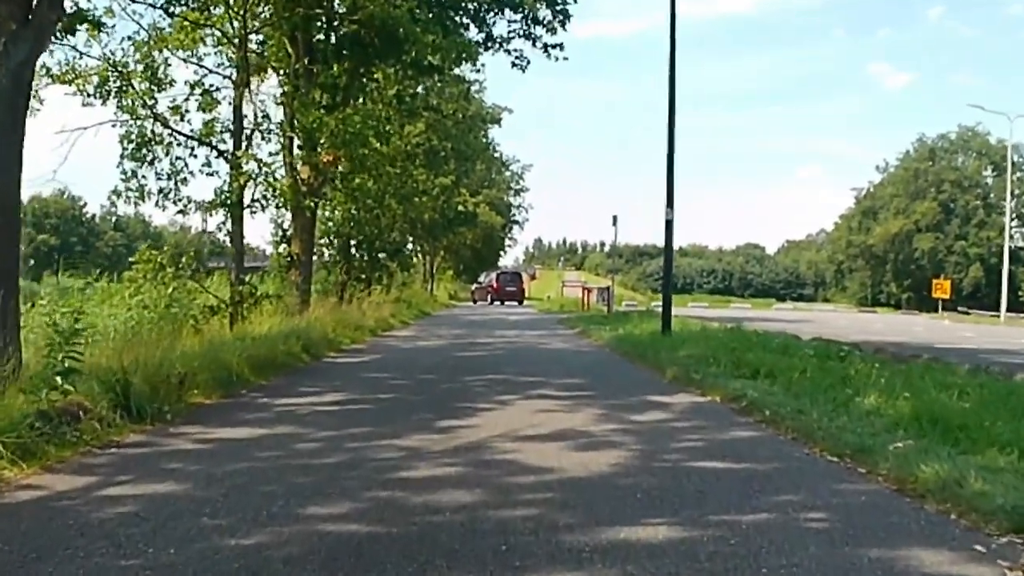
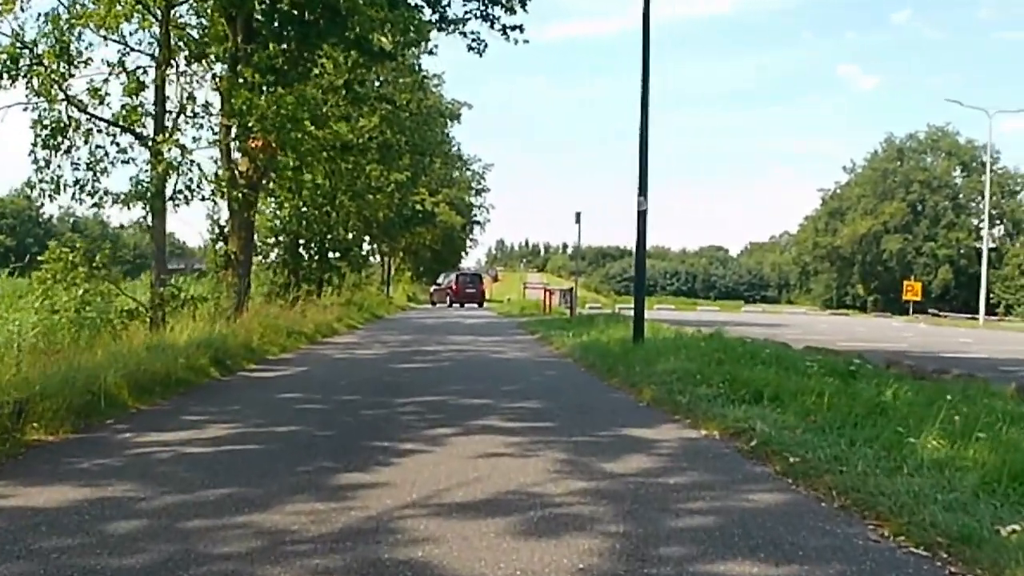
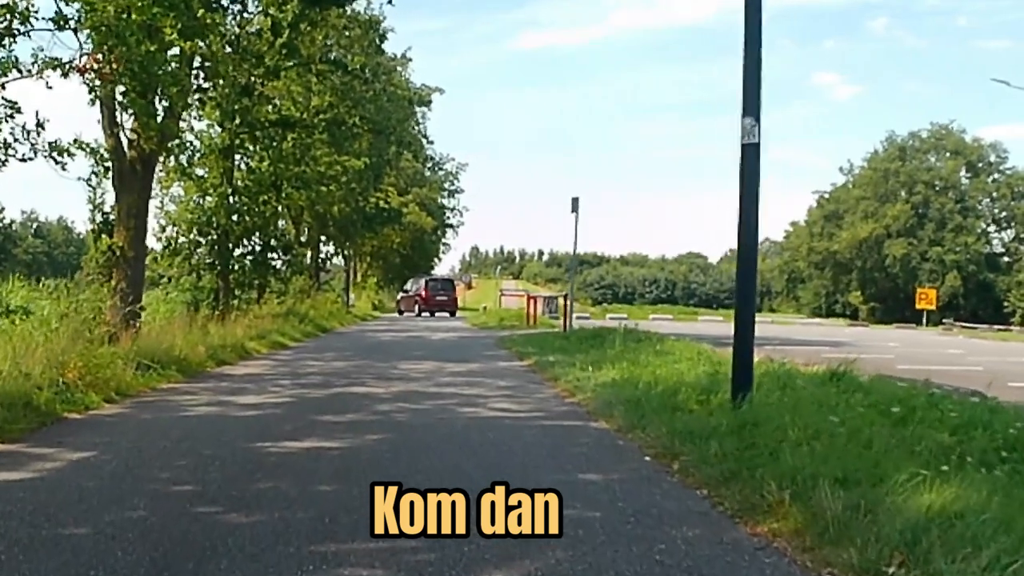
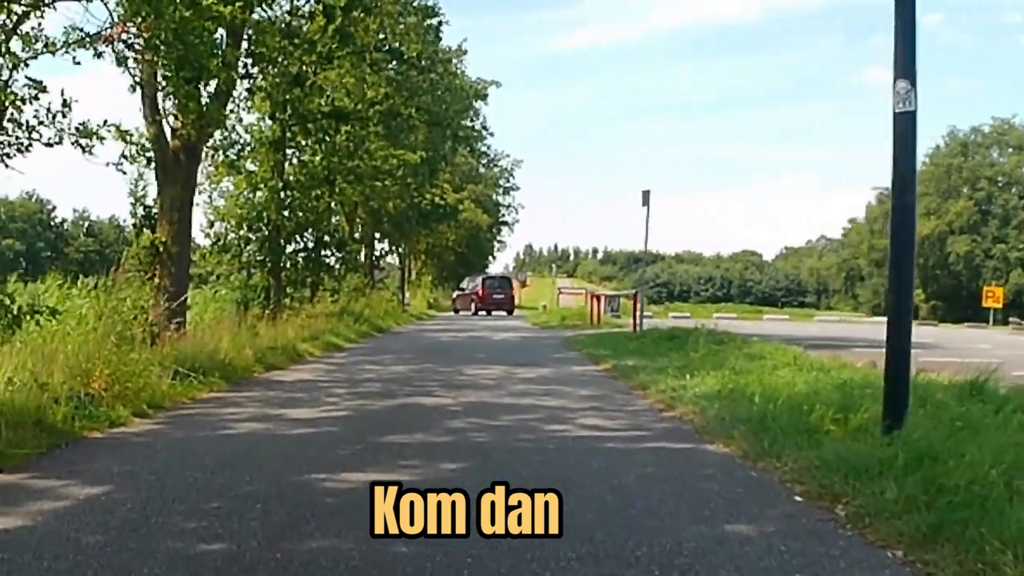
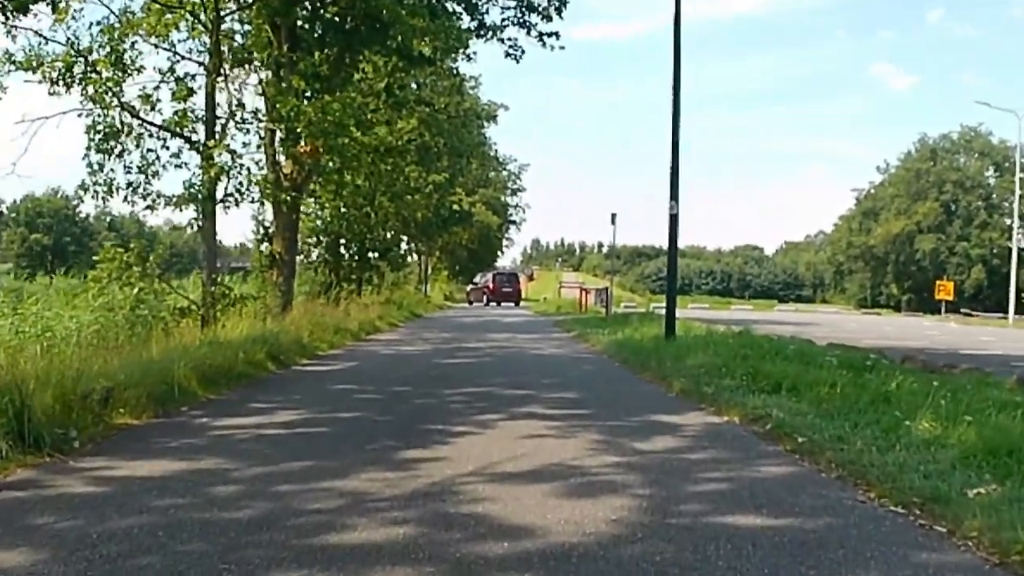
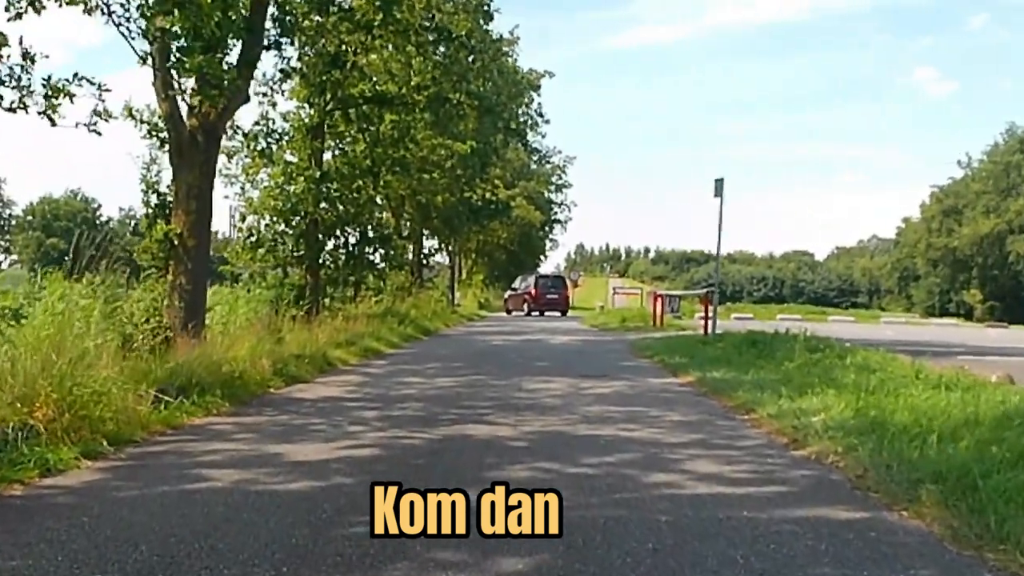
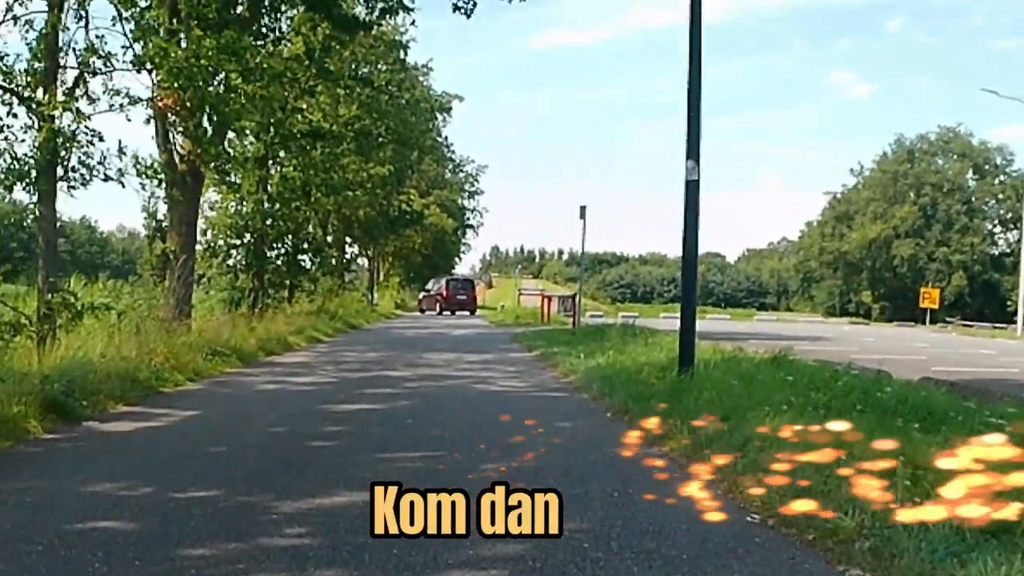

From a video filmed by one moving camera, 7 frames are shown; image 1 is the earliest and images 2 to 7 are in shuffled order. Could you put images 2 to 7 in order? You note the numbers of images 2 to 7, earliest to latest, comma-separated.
5, 2, 7, 3, 4, 6
